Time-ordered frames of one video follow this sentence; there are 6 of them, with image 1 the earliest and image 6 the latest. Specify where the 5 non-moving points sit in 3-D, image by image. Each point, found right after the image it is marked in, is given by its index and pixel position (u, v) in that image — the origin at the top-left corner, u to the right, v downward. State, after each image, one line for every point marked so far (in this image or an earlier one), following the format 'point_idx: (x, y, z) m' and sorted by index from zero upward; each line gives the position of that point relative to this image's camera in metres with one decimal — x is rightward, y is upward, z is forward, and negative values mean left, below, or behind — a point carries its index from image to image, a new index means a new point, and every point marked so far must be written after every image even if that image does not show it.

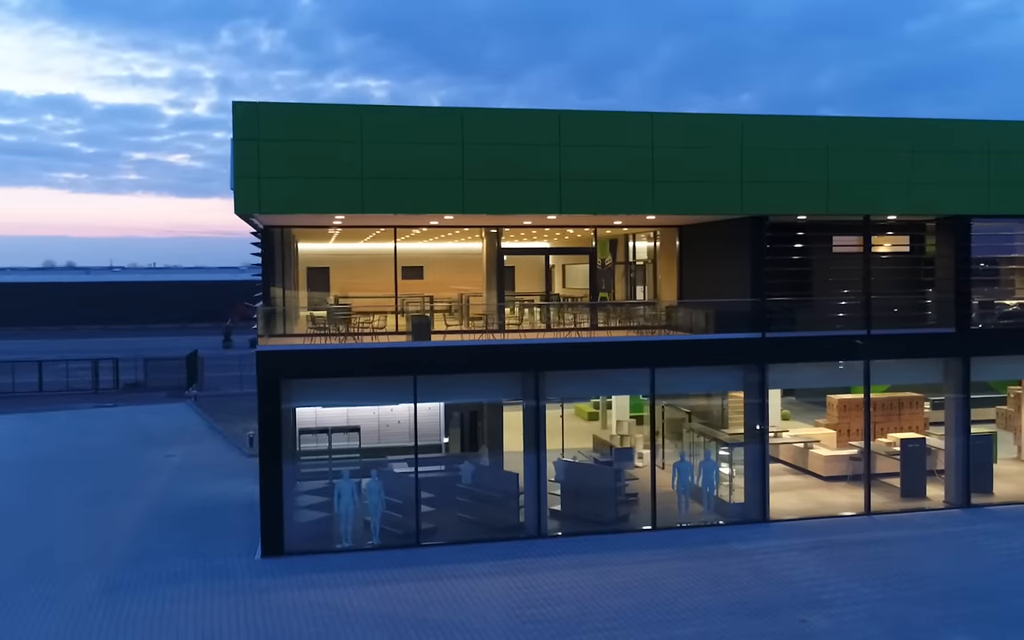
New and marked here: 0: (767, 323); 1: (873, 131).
0: (+4.3, 0.0, +14.0) m
1: (+5.9, +3.1, +13.6) m
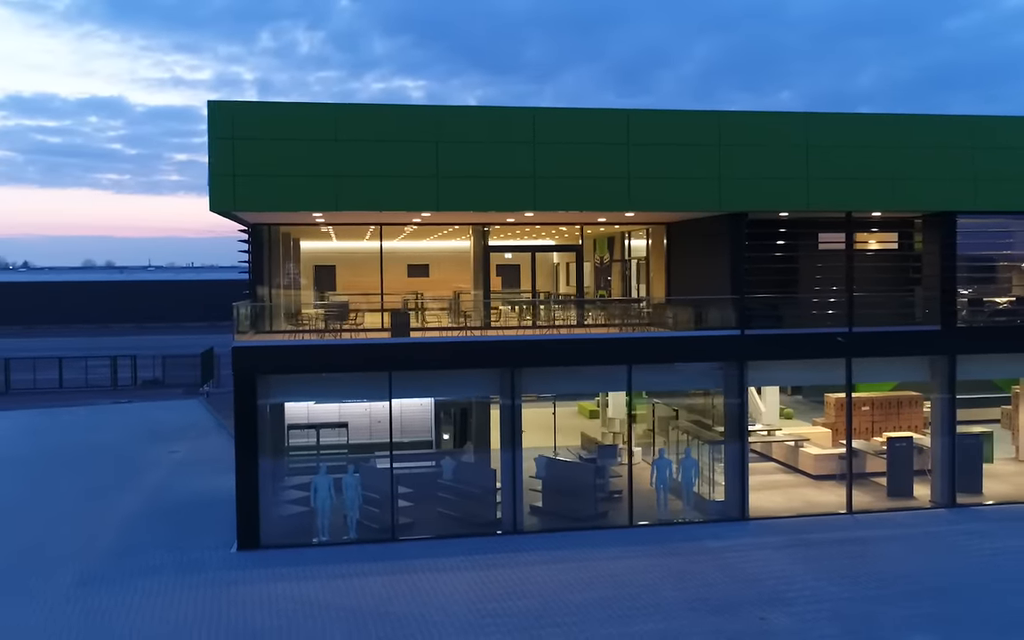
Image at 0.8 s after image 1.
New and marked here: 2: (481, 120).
0: (+3.9, 0.0, +13.9) m
1: (+5.6, +3.1, +13.4) m
2: (-0.5, +3.0, +12.6) m
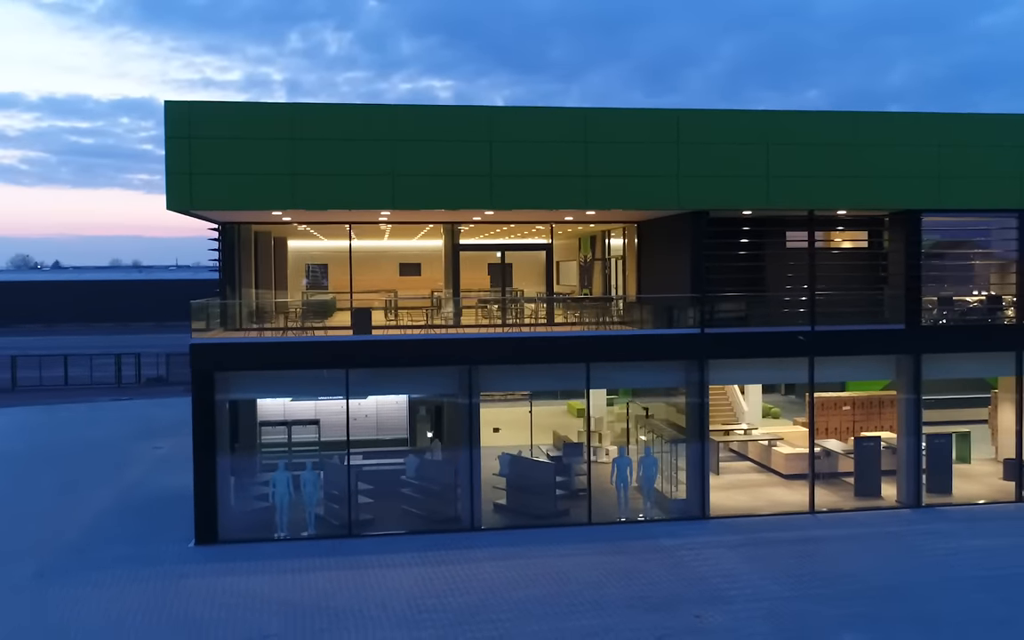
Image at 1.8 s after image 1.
0: (+3.2, 0.0, +13.9) m
1: (+4.9, +3.2, +13.4) m
2: (-1.2, +3.1, +12.7) m
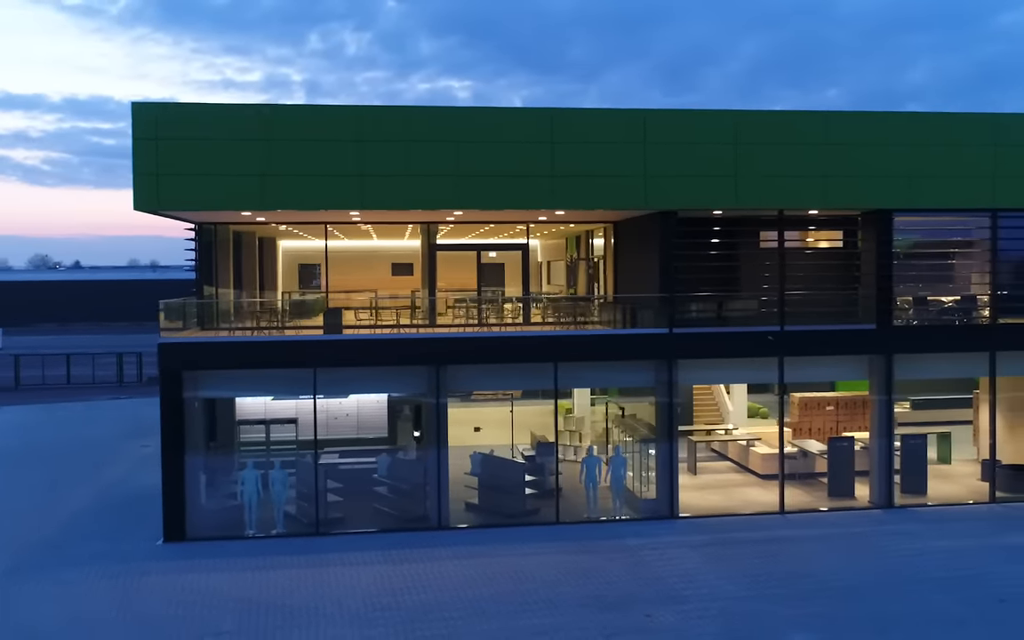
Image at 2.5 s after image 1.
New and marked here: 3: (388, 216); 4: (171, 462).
0: (+2.7, 0.0, +13.9) m
1: (+4.4, +3.2, +13.4) m
2: (-1.7, +3.1, +12.7) m
3: (-2.3, +1.9, +15.4) m
4: (-5.3, -2.2, +12.9) m
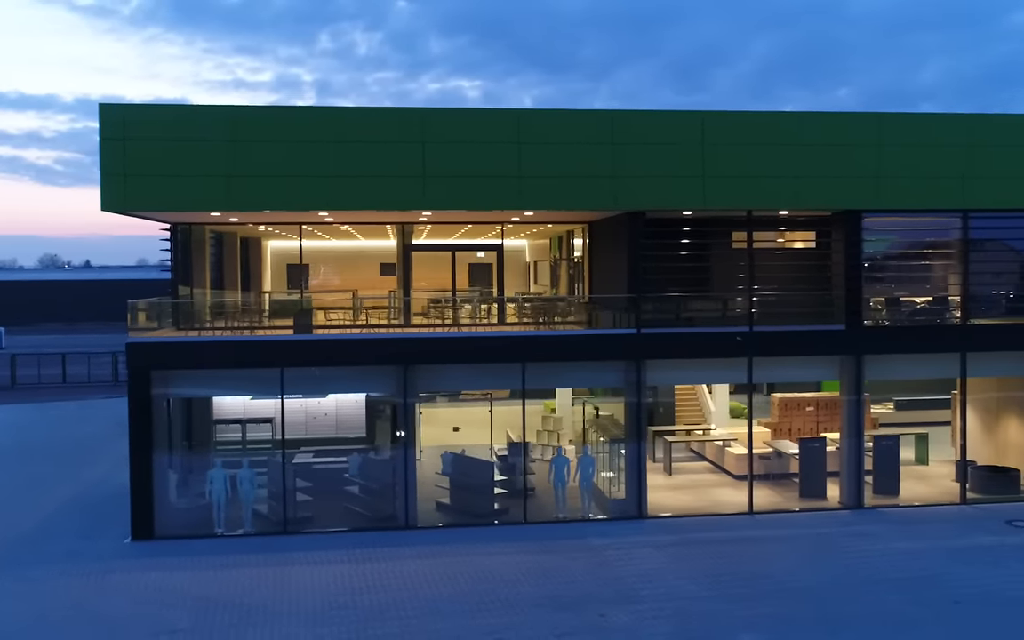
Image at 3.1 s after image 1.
0: (+2.2, 0.0, +13.9) m
1: (+3.9, +3.2, +13.4) m
2: (-2.2, +3.1, +12.8) m
3: (-2.8, +1.9, +15.4) m
4: (-5.8, -2.2, +12.9) m
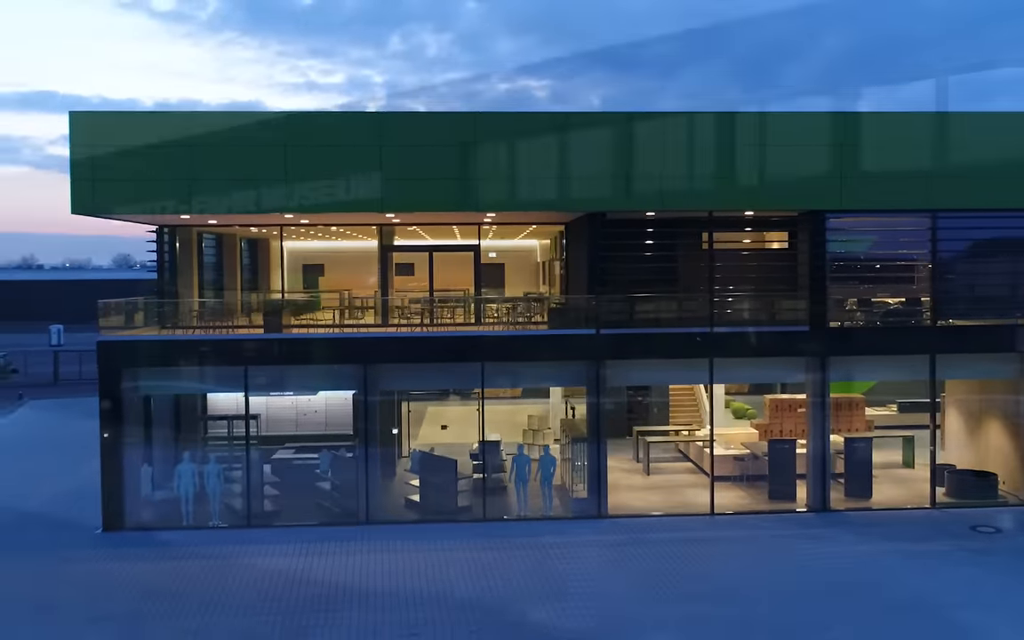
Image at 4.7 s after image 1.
0: (+1.6, 0.0, +14.0) m
1: (+3.2, +3.1, +13.3) m
2: (-2.9, +3.1, +13.1) m
3: (-3.4, +1.9, +15.8) m
4: (-6.5, -2.2, +13.5) m
